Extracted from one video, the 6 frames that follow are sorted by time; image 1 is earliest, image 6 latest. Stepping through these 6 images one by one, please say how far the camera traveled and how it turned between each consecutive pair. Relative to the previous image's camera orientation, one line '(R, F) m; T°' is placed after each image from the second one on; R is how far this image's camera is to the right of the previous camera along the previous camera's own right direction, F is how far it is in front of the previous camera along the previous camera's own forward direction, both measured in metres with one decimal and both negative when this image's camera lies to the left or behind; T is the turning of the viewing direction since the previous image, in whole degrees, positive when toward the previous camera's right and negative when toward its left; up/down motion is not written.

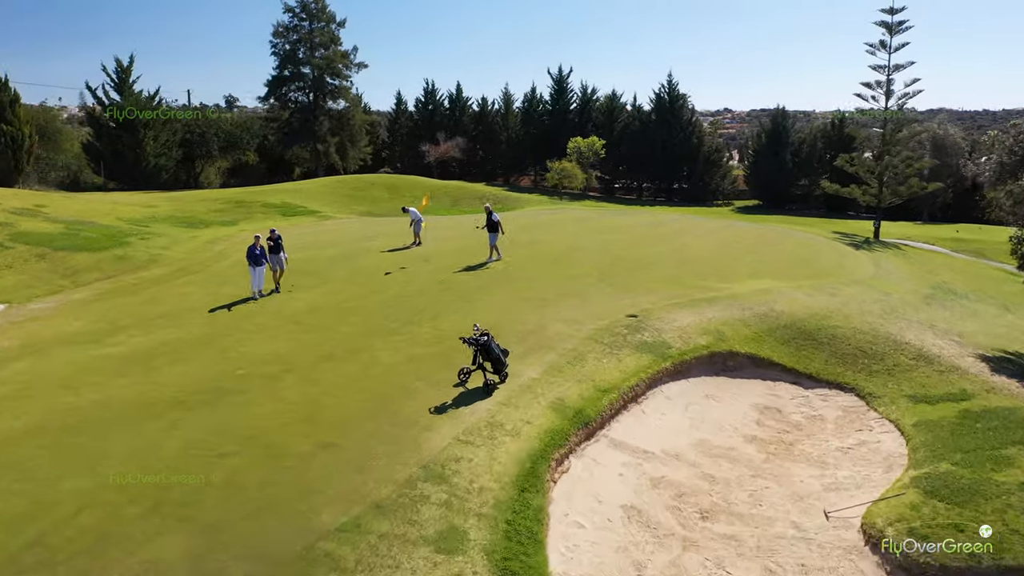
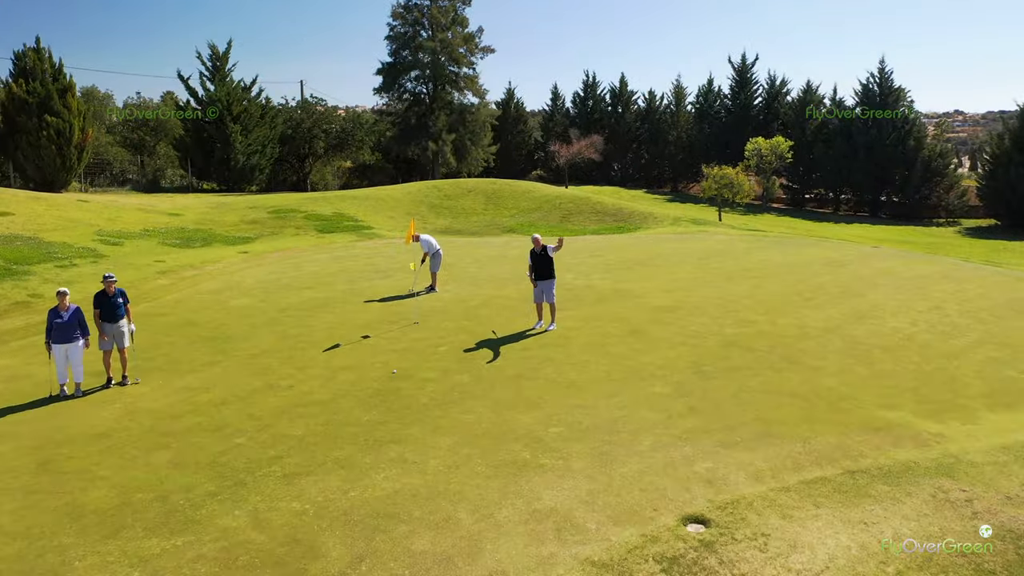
(+2.3, +8.5) m; -13°
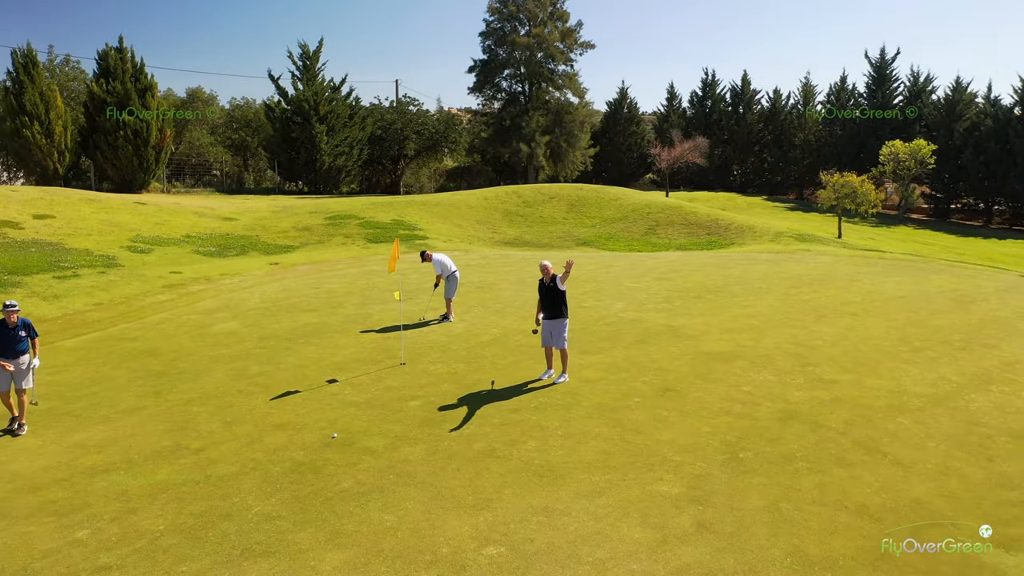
(+1.5, +2.6) m; -9°
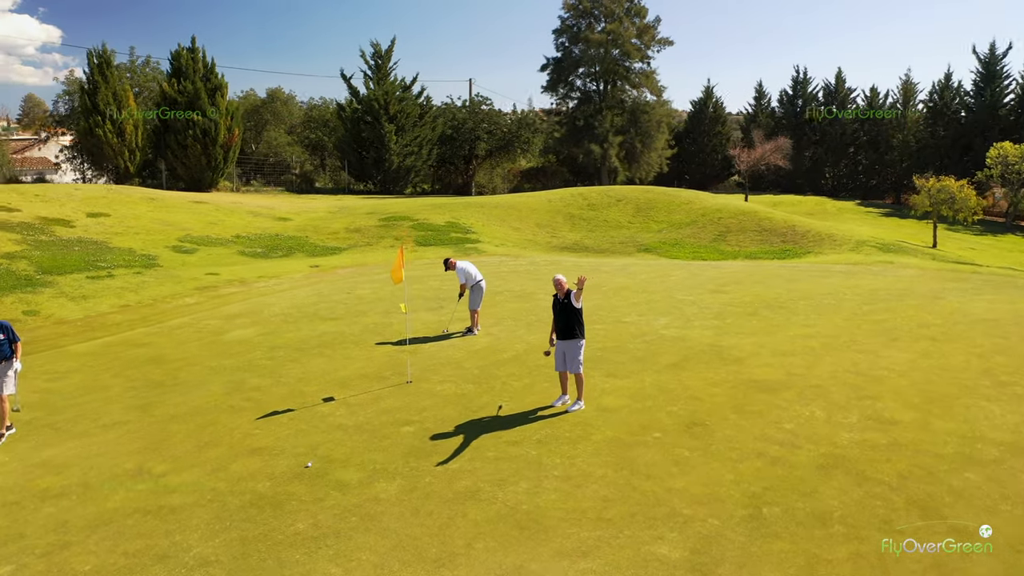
(+0.8, +1.0) m; -6°
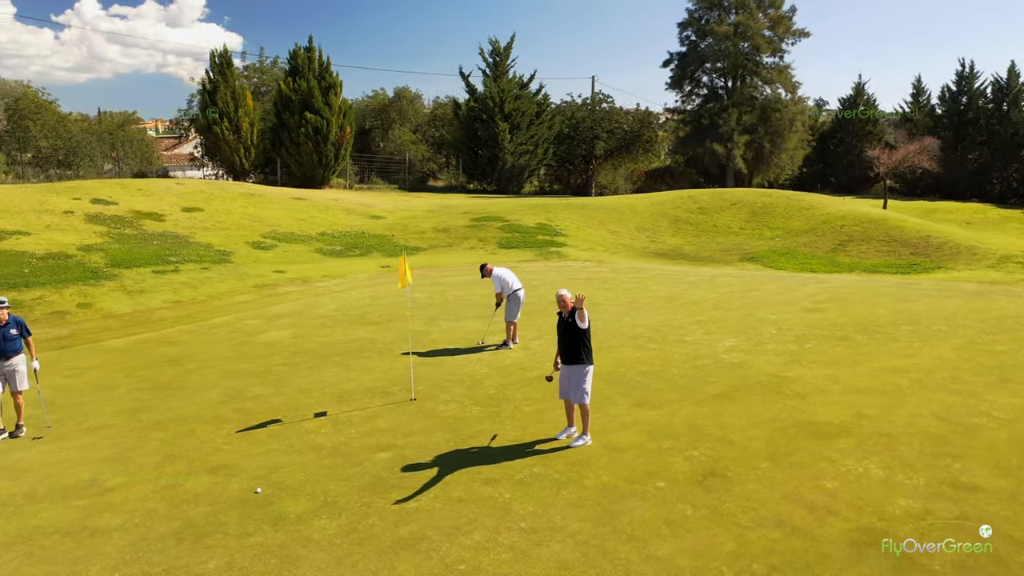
(+1.3, +1.2) m; -10°
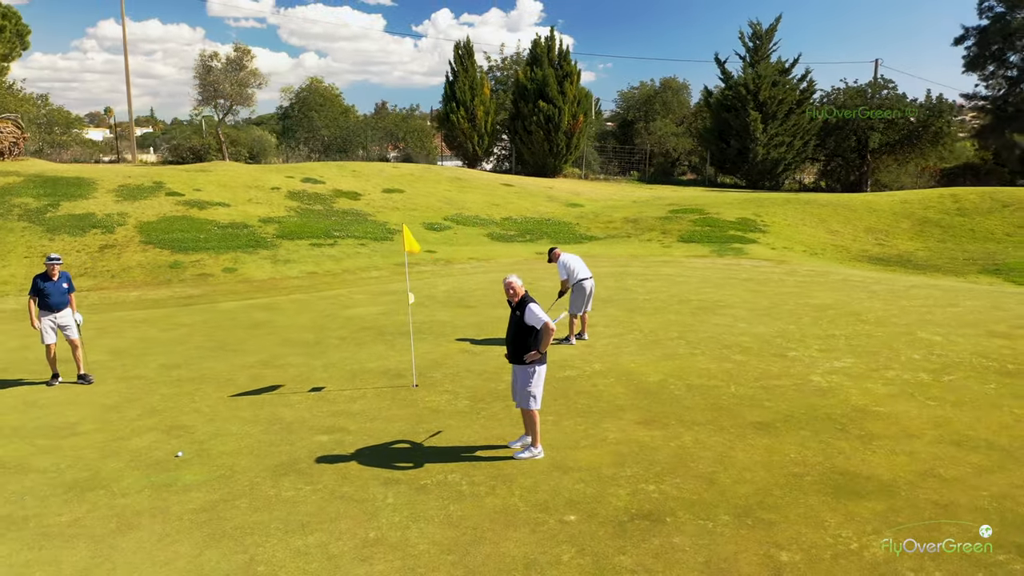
(+2.8, +1.5) m; -21°
